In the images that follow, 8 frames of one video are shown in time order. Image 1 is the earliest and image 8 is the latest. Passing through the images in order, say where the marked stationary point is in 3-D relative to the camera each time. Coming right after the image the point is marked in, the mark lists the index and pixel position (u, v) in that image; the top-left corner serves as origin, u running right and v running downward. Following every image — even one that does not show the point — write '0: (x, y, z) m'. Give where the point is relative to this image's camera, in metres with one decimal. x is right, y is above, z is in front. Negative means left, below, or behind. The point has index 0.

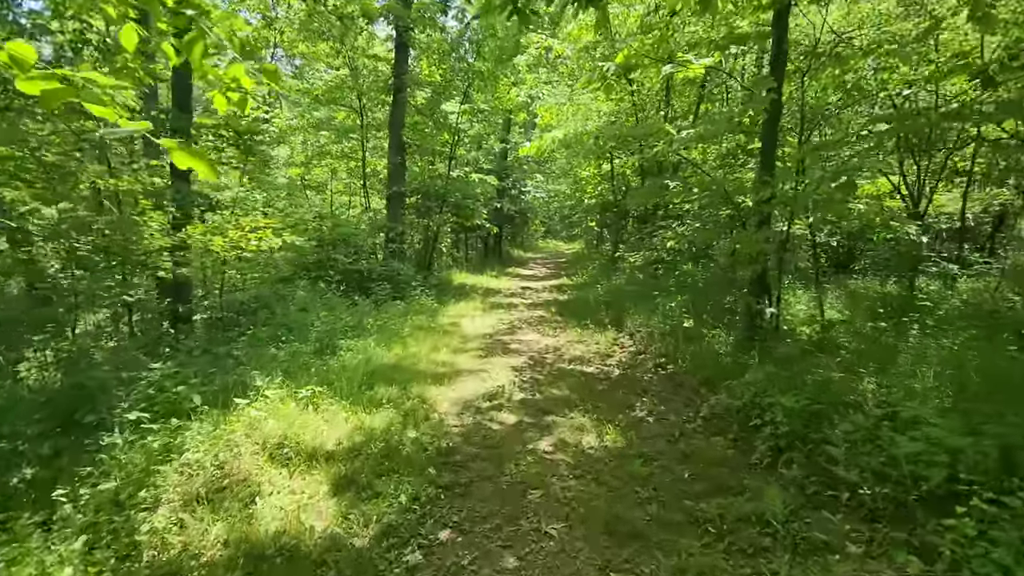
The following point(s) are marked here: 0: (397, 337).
0: (-2.0, -0.9, +9.5) m
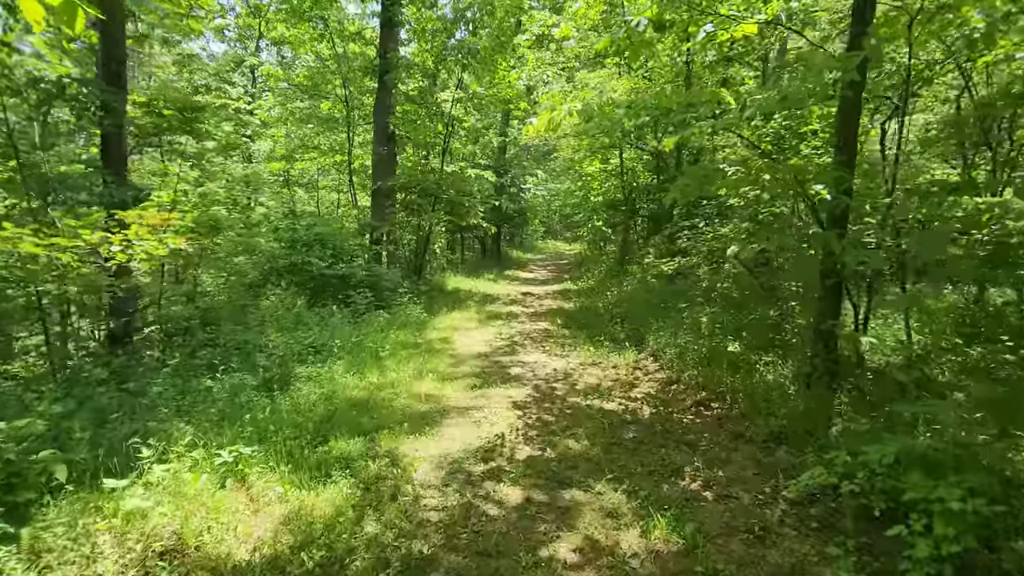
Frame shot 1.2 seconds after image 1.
0: (-2.0, -1.0, +7.8) m
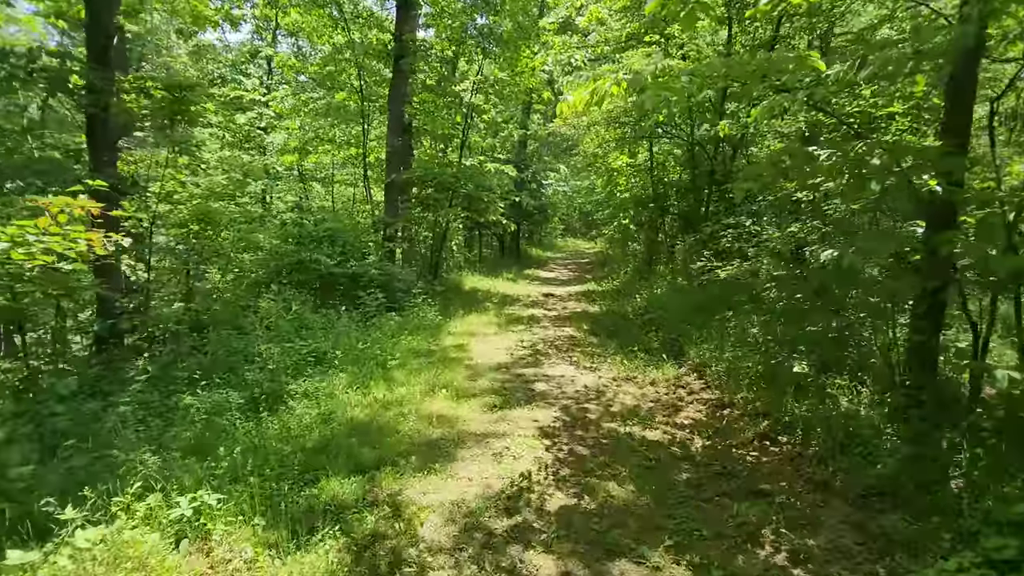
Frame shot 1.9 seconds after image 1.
0: (-1.7, -1.1, +7.0) m
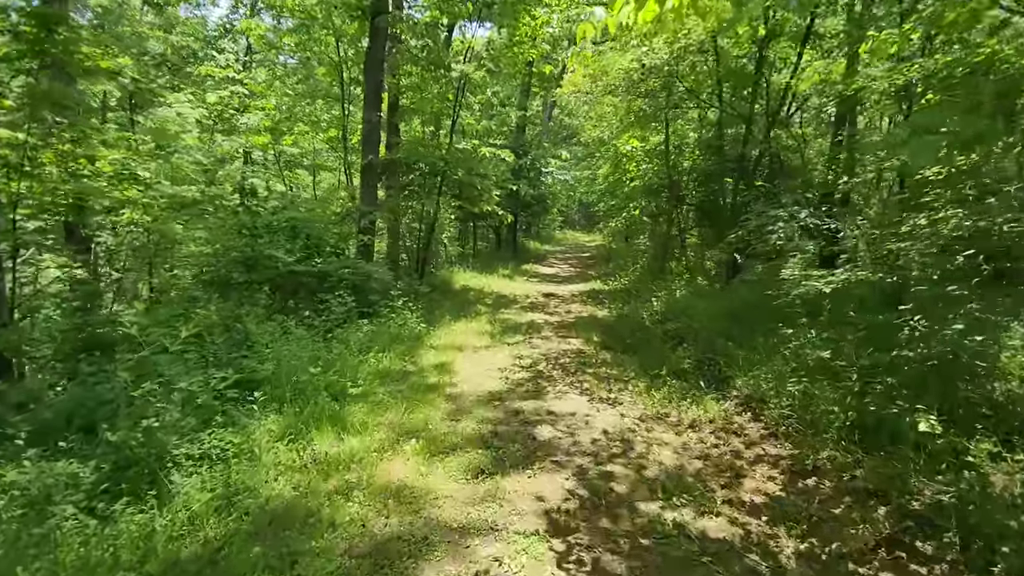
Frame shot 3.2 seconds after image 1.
0: (-1.7, -1.2, +5.2) m
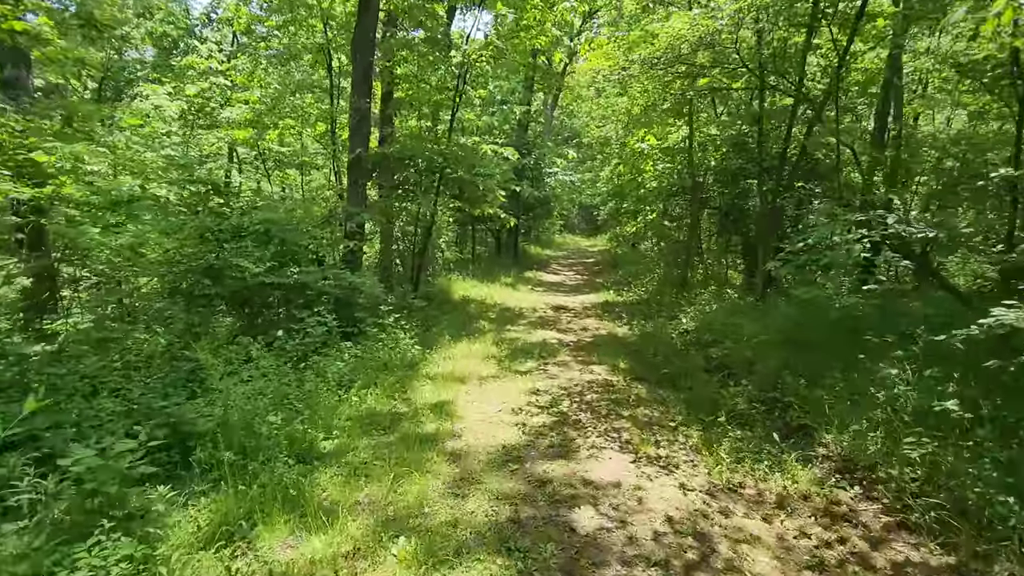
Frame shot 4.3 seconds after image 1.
0: (-1.5, -1.4, +3.7) m
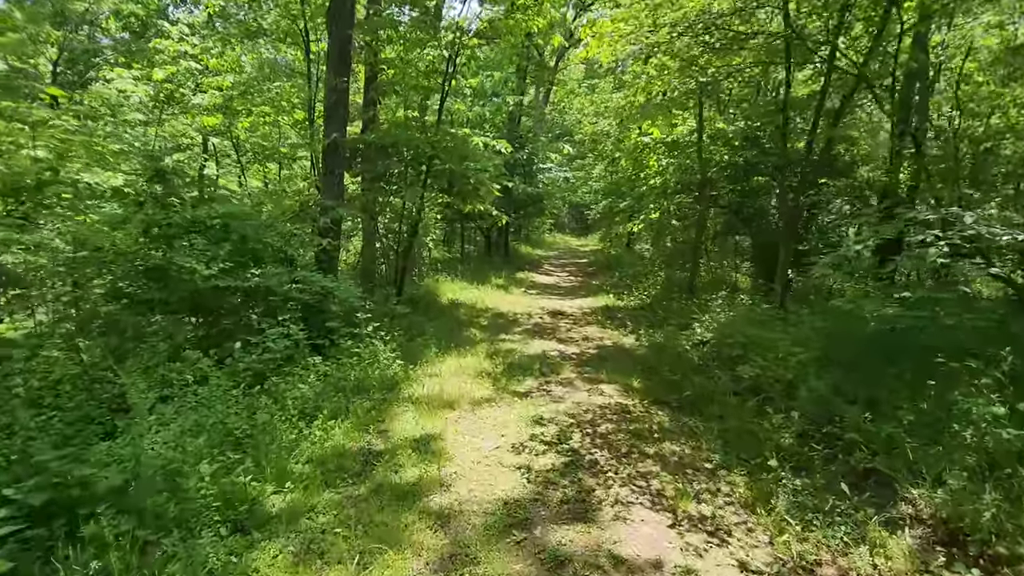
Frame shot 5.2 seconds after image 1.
0: (-1.5, -1.5, +2.6) m
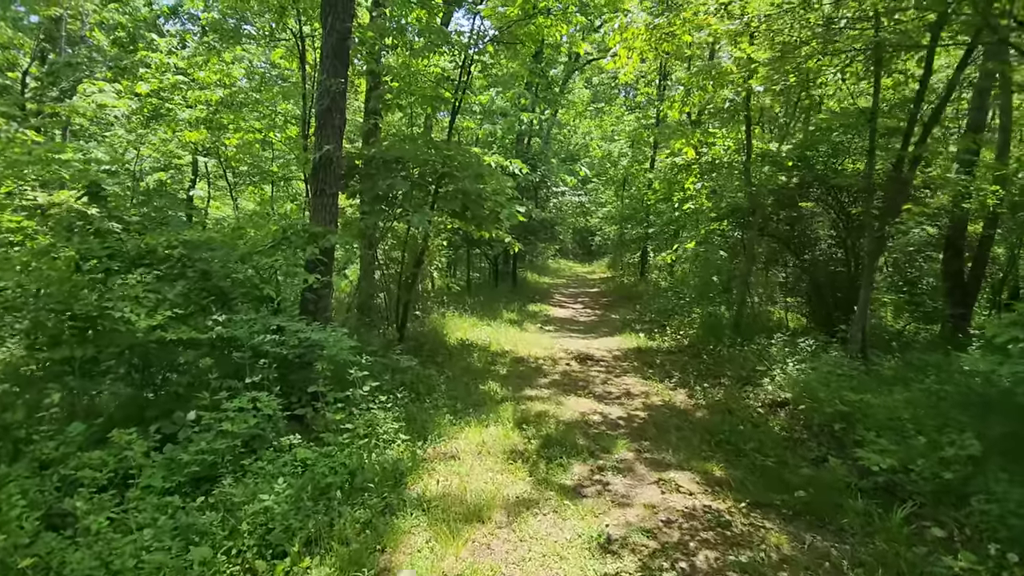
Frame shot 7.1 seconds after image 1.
0: (-1.1, -1.8, +1.0) m
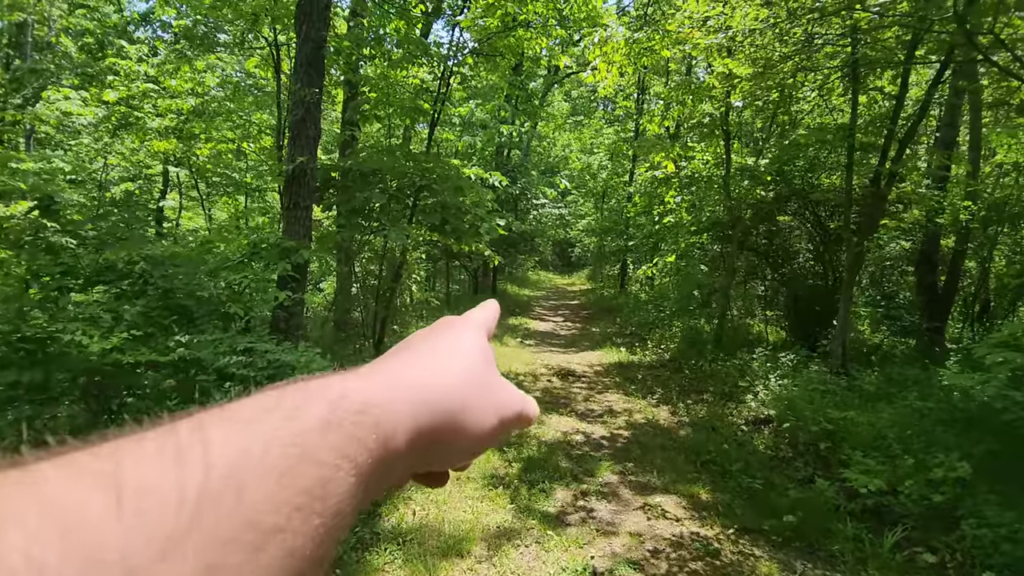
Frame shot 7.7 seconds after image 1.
0: (-1.1, -1.9, +0.7) m
